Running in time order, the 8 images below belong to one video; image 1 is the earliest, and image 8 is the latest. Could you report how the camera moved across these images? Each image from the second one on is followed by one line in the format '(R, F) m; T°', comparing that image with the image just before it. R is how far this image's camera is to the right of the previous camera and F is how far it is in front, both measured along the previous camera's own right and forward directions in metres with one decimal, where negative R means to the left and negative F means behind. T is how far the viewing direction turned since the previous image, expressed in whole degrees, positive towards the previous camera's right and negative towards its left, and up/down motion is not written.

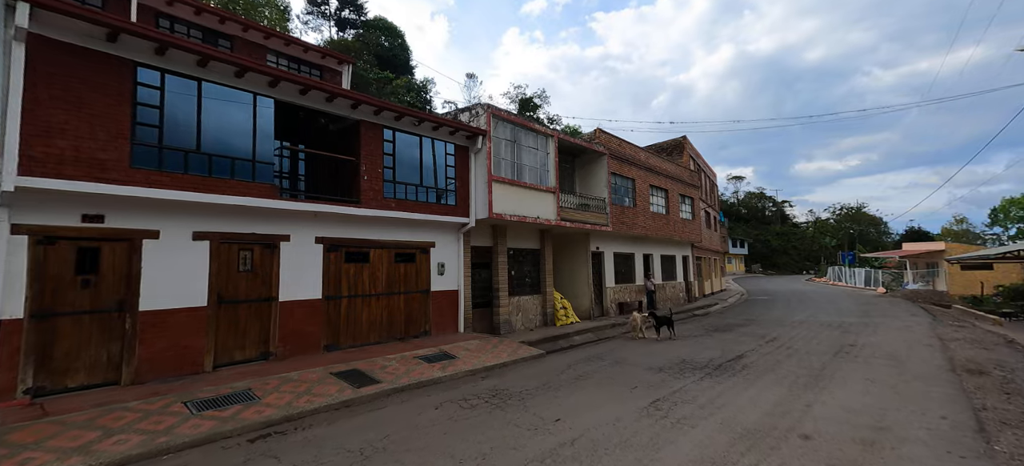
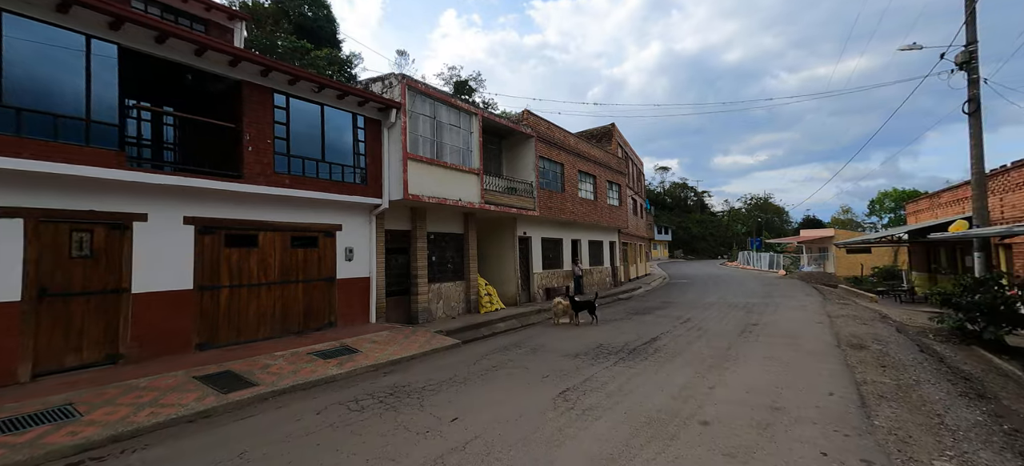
(+0.3, +0.3) m; +8°
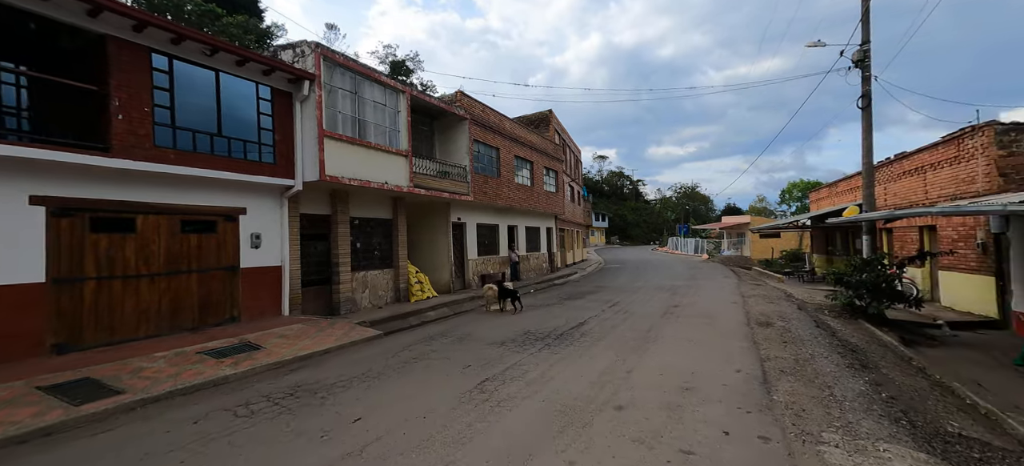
(+0.2, +0.2) m; +8°
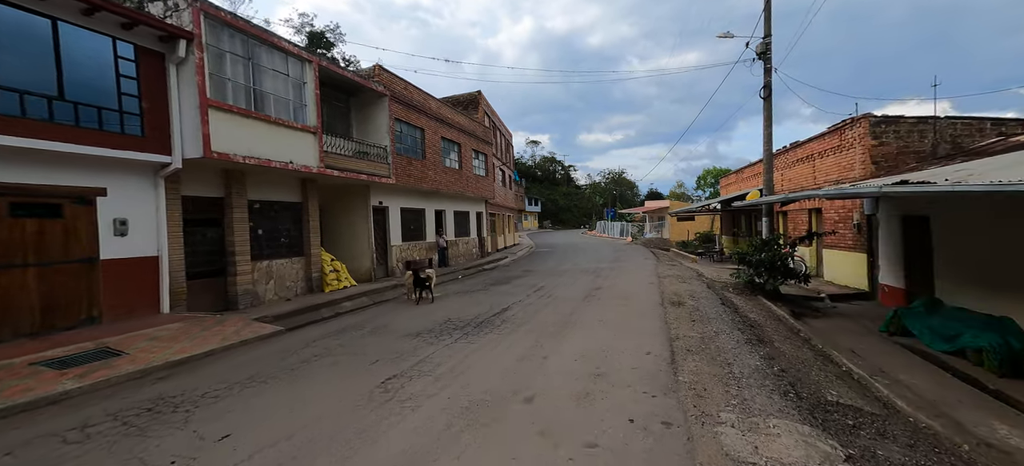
(+0.2, +0.2) m; +9°
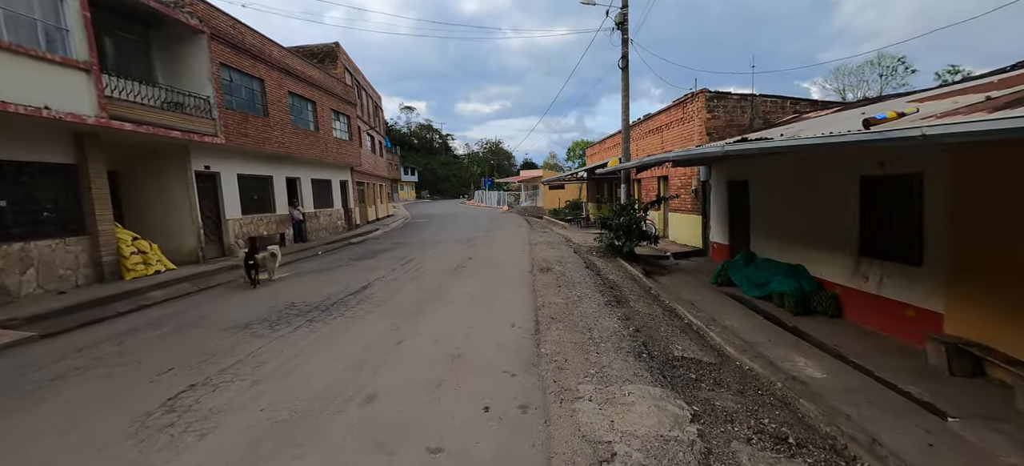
(+0.3, +0.5) m; +16°
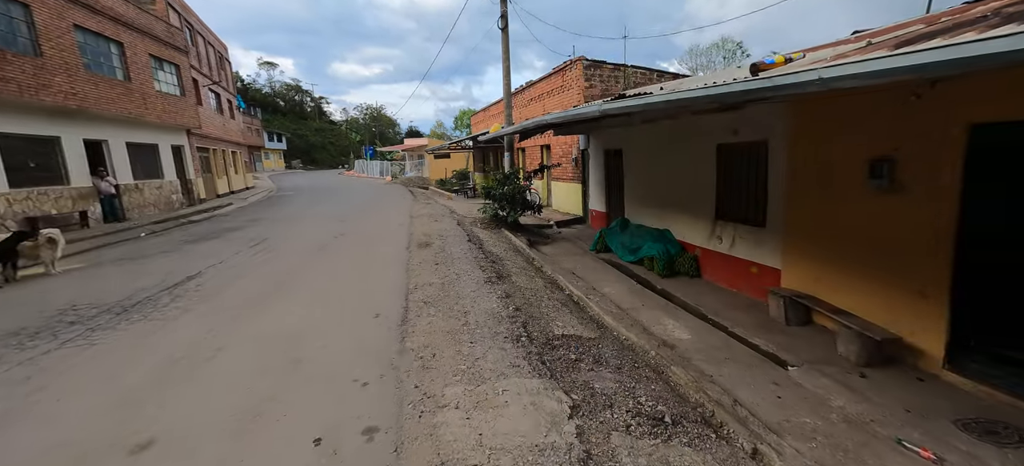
(+0.3, +0.6) m; +14°
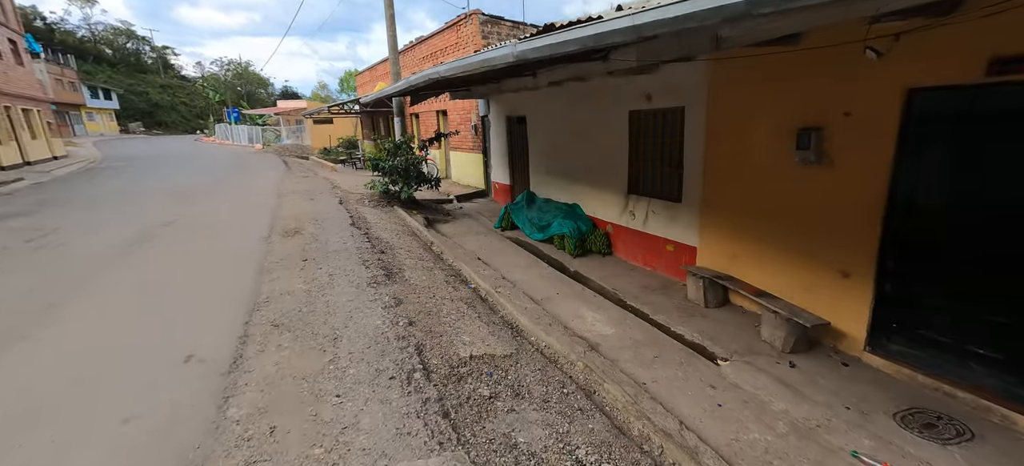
(+0.1, +1.0) m; +13°
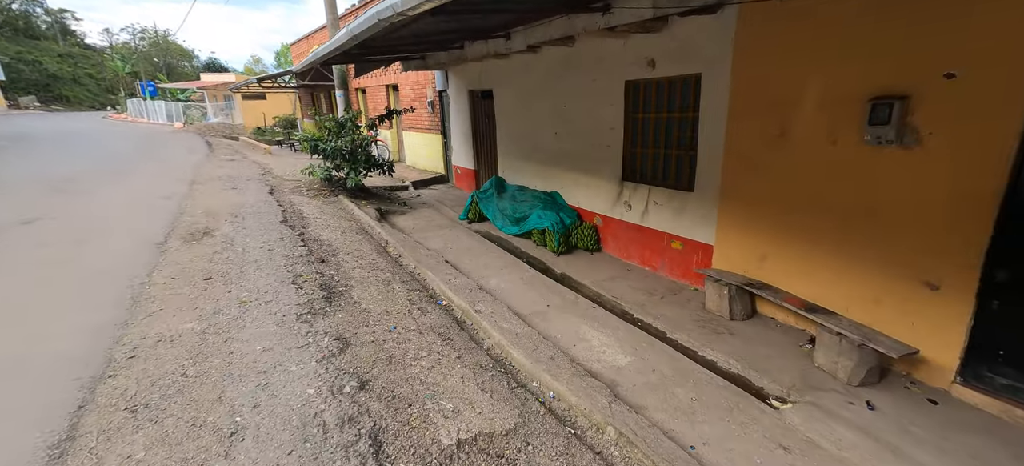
(-0.3, +1.2) m; +6°
